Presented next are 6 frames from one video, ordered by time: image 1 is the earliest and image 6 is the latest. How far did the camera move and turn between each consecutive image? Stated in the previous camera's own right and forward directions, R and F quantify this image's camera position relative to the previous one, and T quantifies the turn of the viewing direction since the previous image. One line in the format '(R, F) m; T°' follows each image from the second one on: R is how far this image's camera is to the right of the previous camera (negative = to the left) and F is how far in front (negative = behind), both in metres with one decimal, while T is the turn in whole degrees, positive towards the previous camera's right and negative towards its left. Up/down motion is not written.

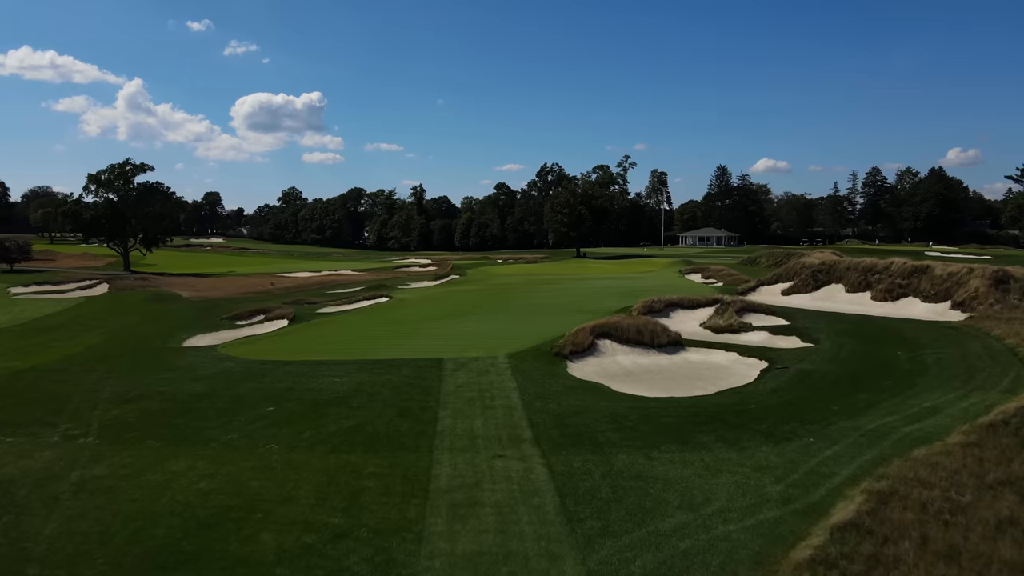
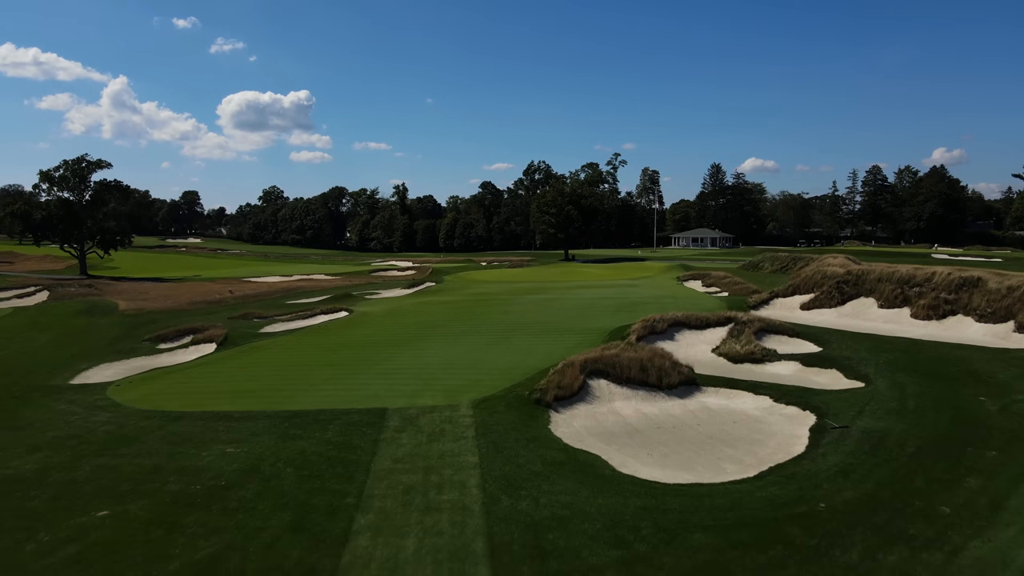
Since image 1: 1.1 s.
(+0.4, +3.5) m; +1°
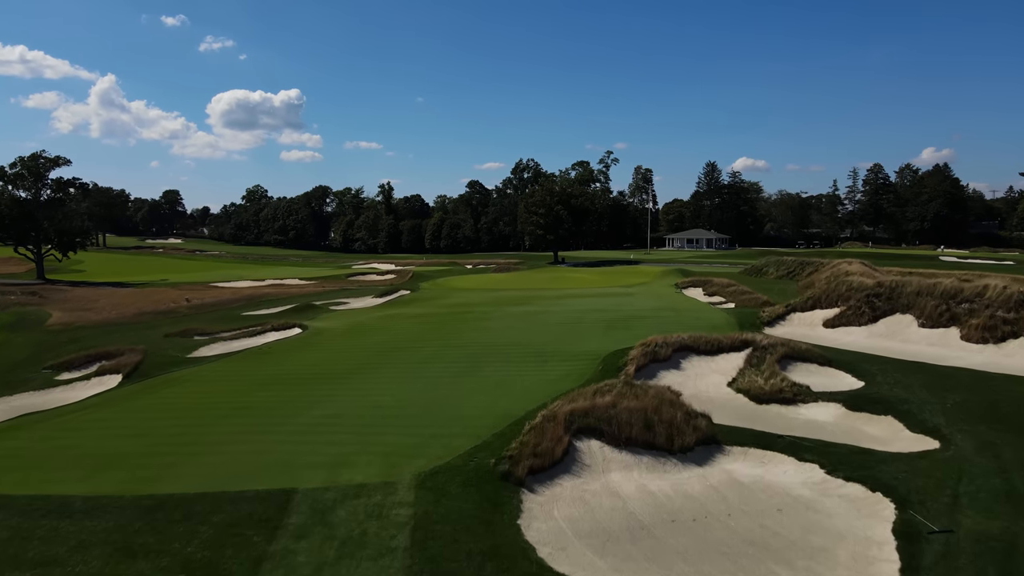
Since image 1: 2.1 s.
(+0.4, +3.1) m; +1°
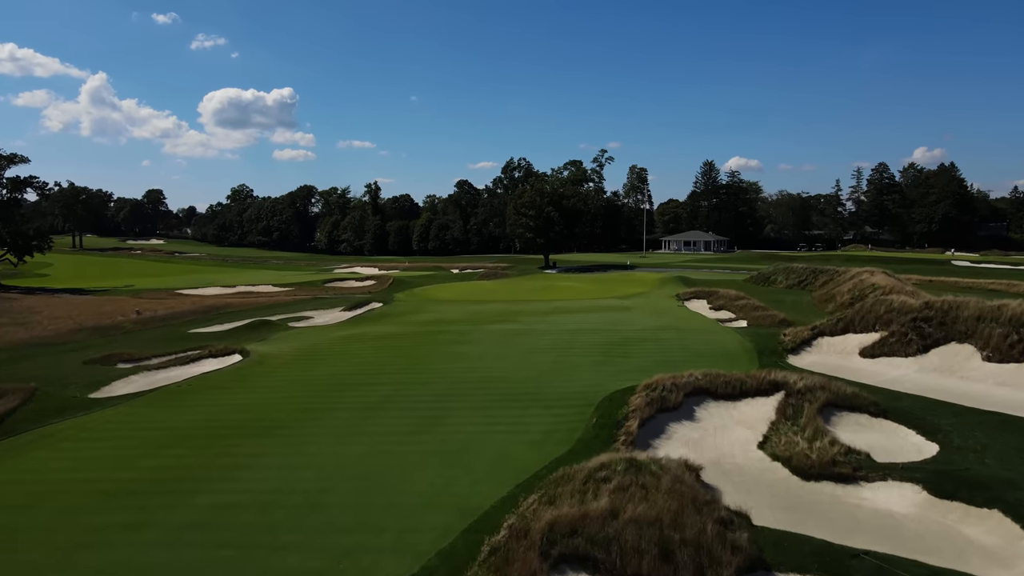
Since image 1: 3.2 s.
(+0.4, +3.1) m; +1°
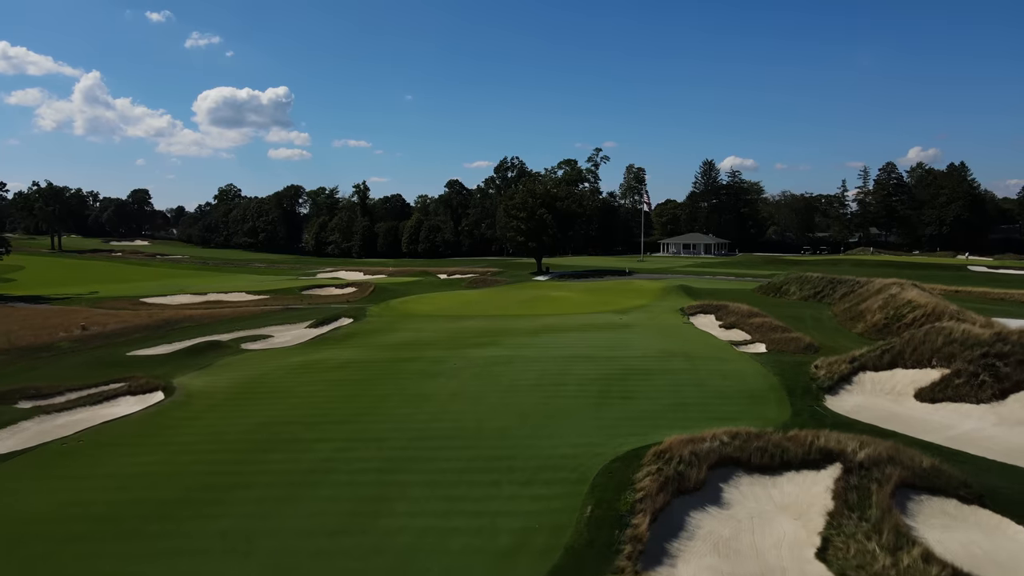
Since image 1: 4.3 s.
(+0.4, +3.0) m; 0°
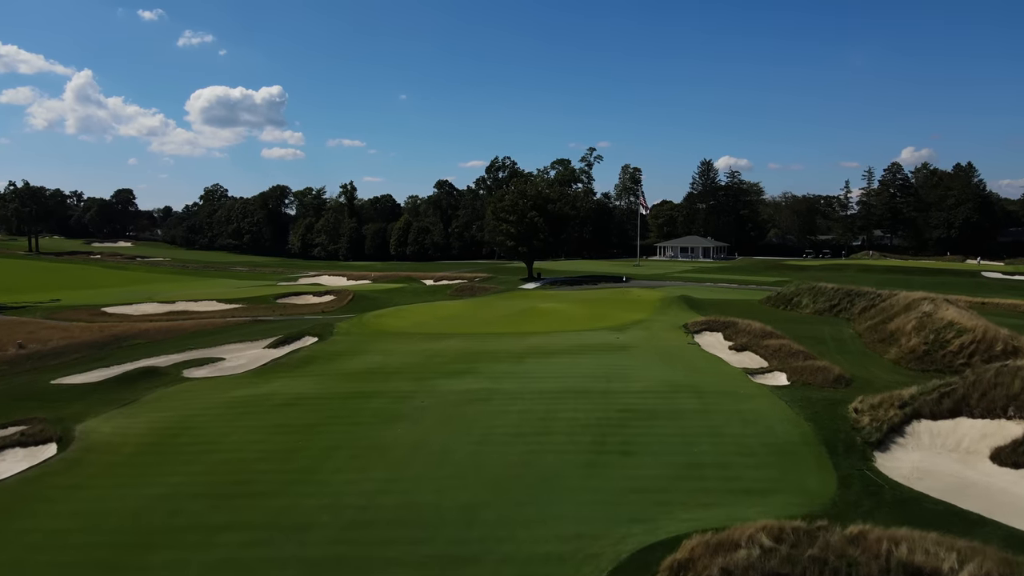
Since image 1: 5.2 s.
(+0.3, +2.7) m; 0°
